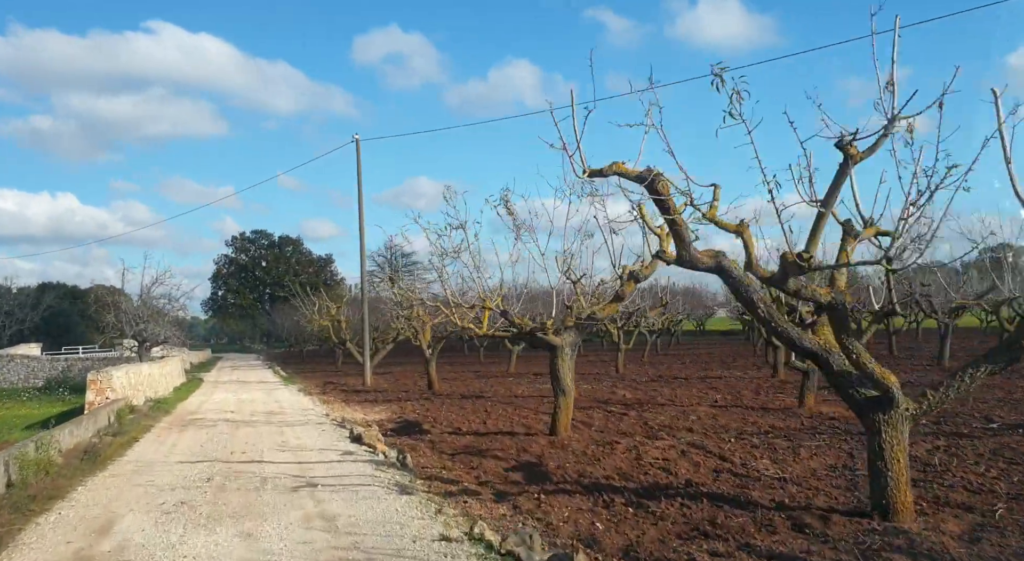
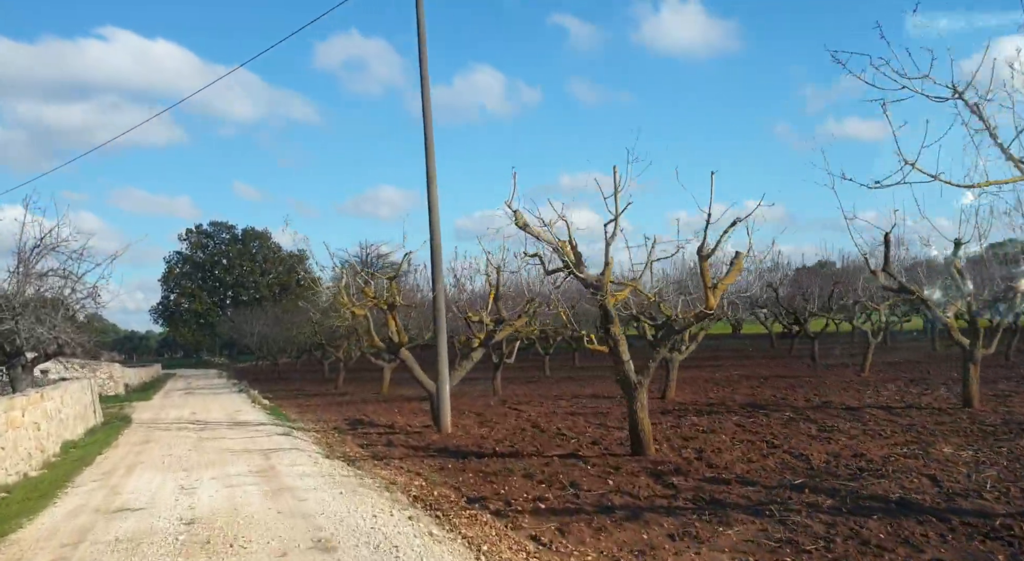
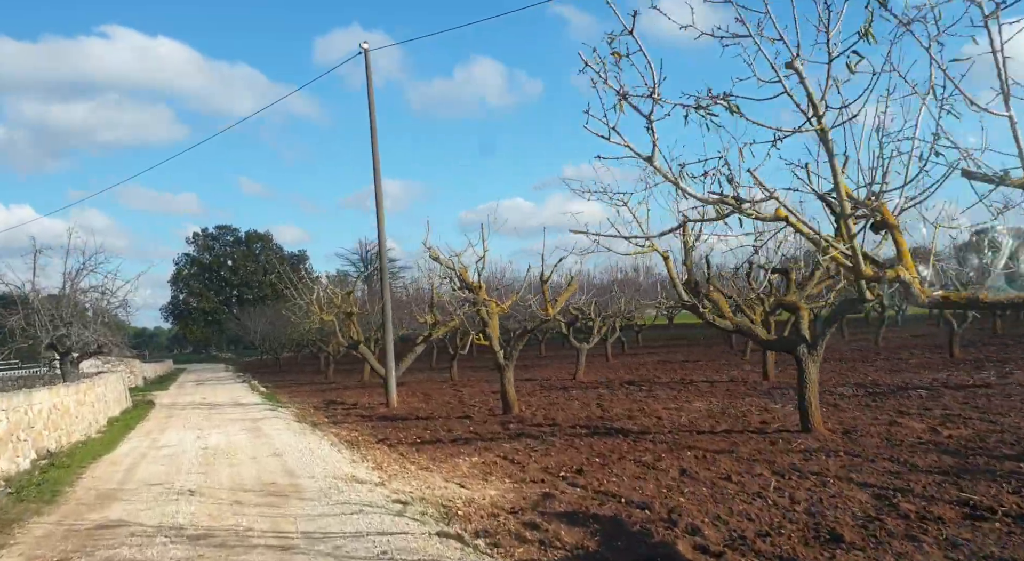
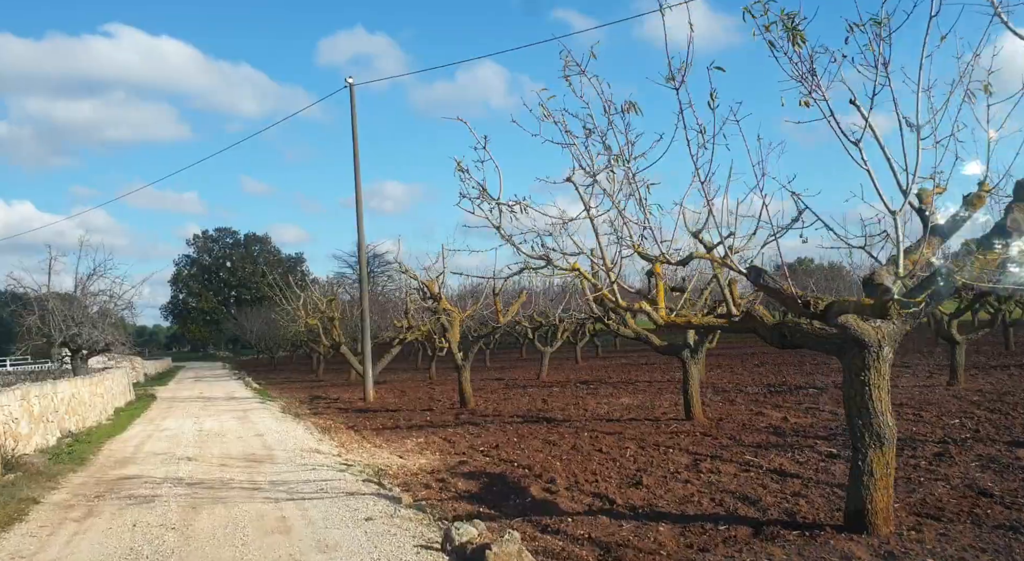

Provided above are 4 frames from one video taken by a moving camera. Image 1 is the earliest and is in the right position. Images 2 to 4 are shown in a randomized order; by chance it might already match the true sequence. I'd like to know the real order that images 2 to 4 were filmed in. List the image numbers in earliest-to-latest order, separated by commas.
4, 3, 2
